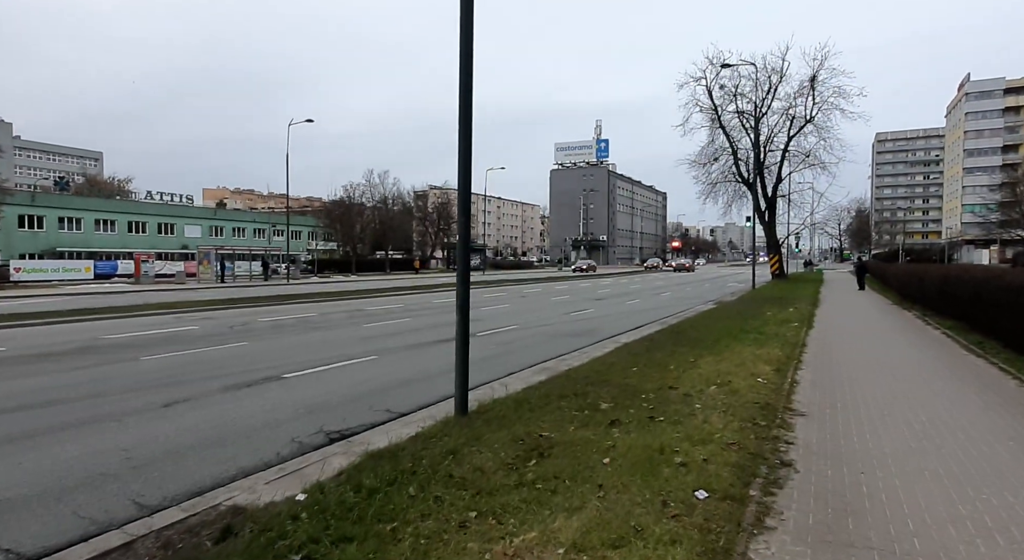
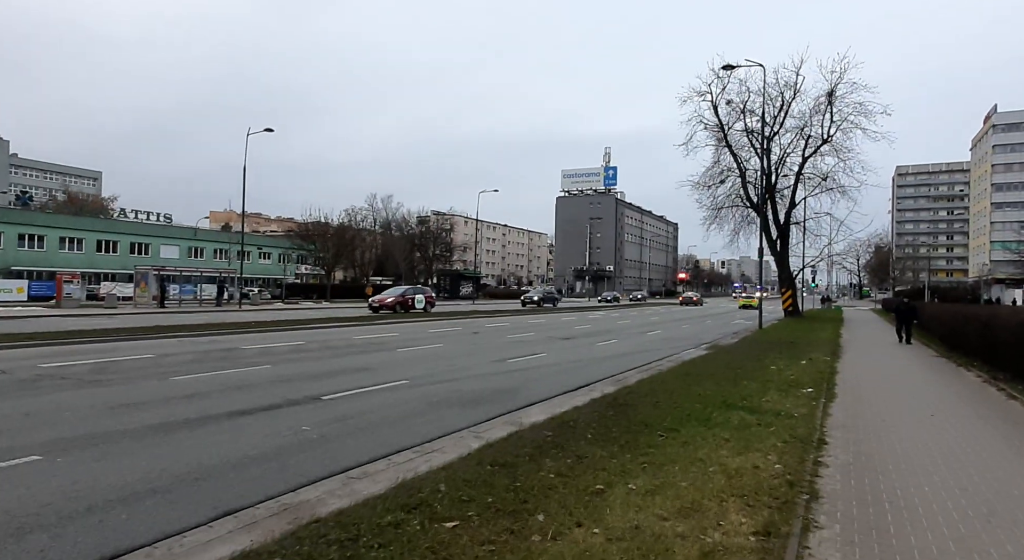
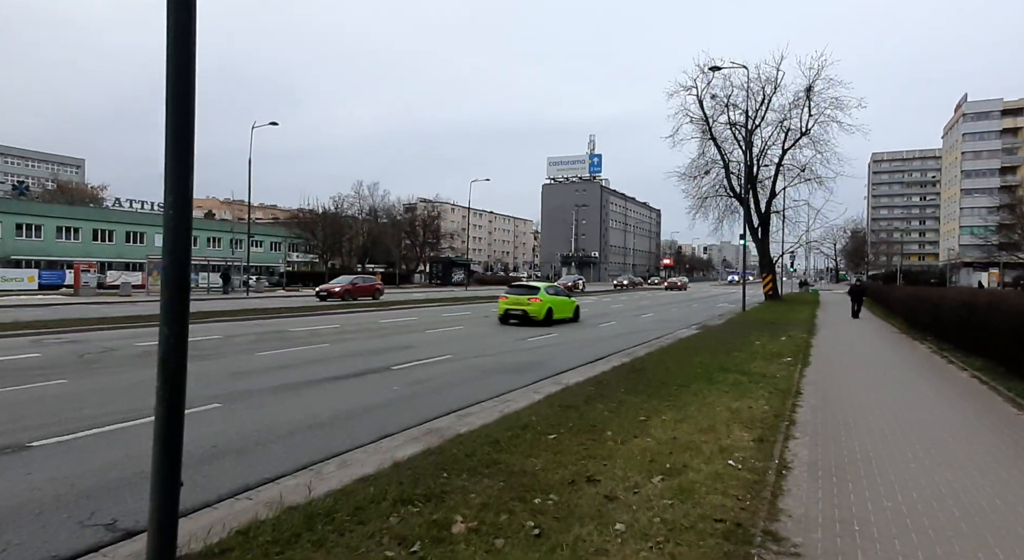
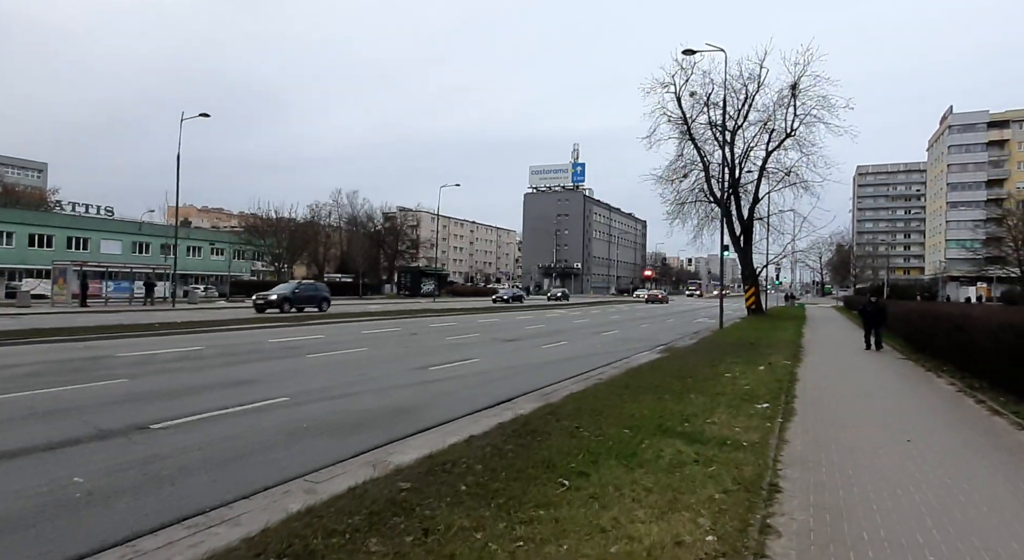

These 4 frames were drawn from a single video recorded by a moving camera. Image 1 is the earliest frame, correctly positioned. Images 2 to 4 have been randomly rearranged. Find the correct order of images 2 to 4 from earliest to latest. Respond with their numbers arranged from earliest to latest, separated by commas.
3, 2, 4
